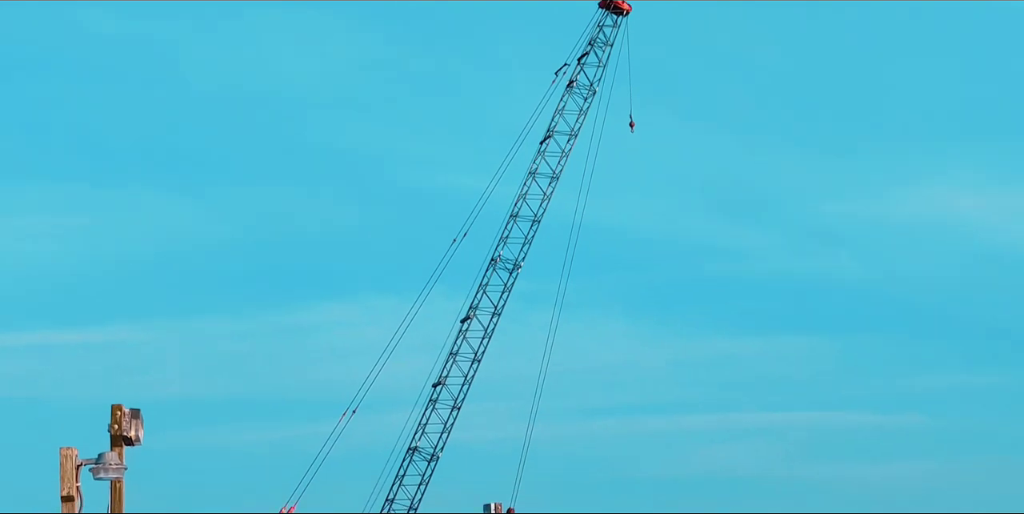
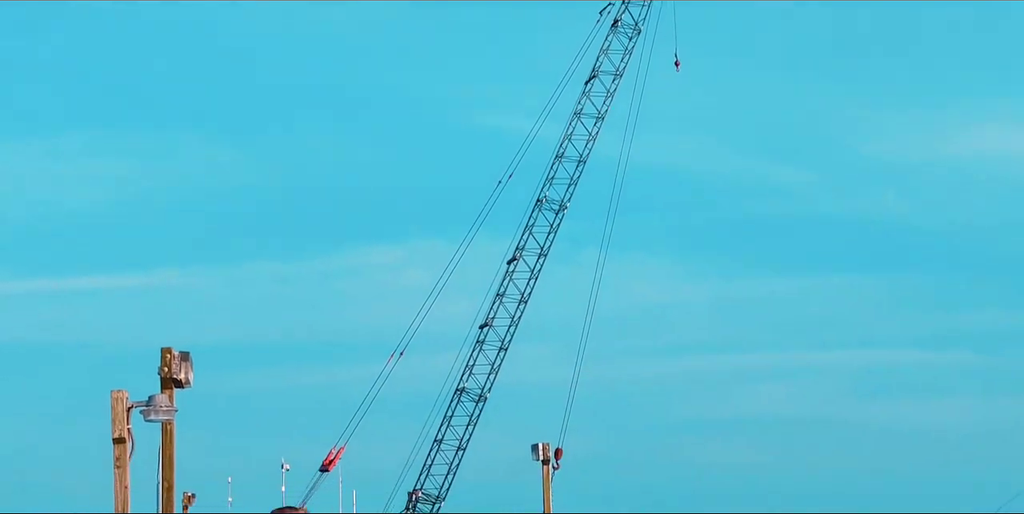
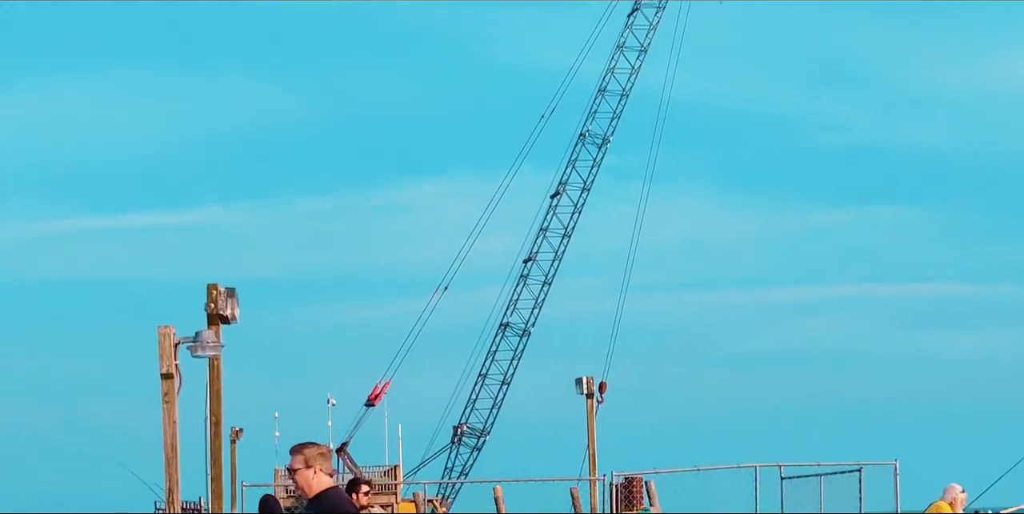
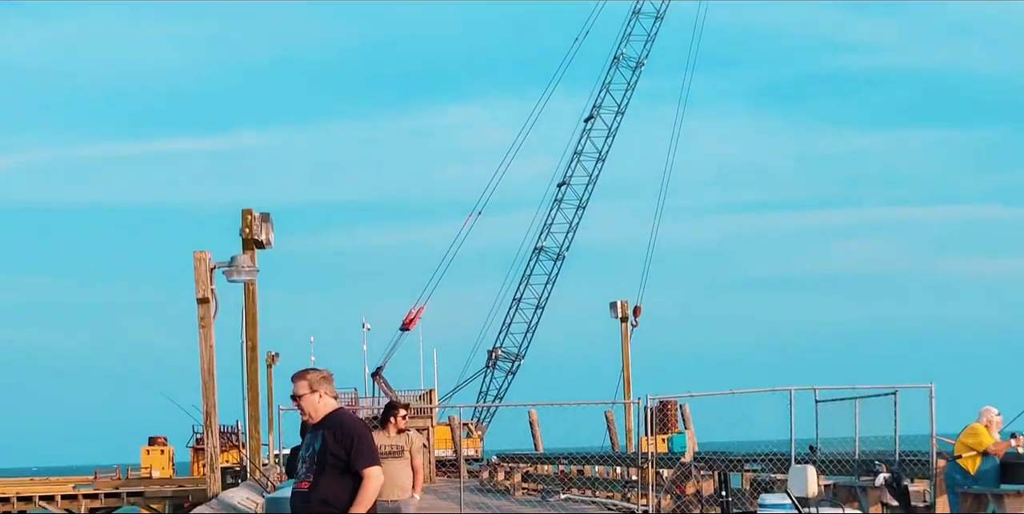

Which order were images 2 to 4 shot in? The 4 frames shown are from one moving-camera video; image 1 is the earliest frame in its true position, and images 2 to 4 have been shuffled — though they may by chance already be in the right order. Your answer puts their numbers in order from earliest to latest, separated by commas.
2, 3, 4
